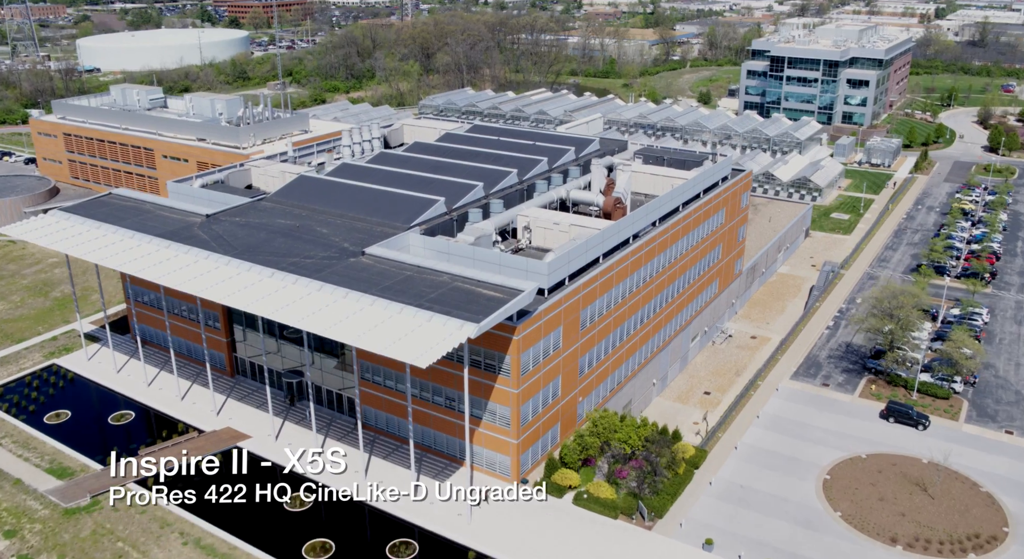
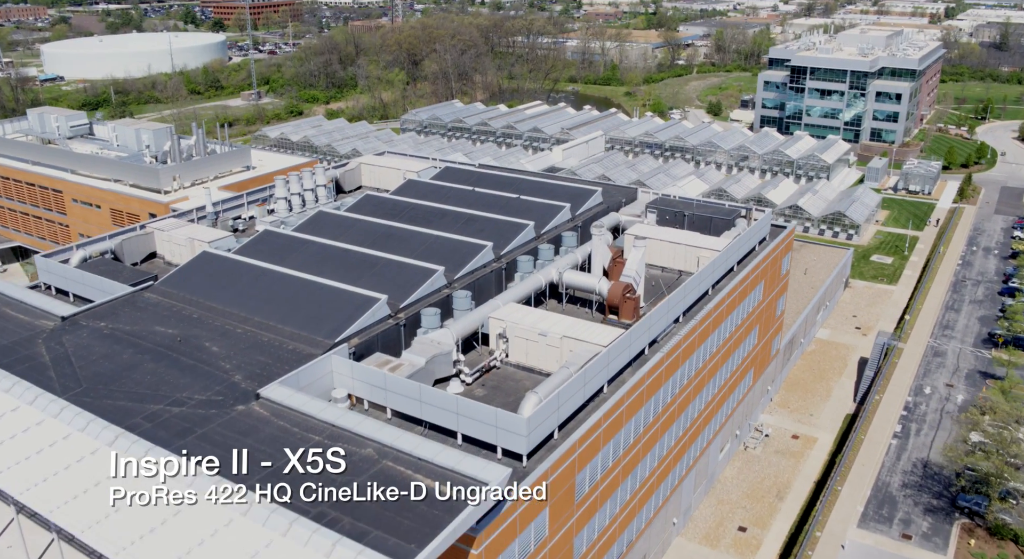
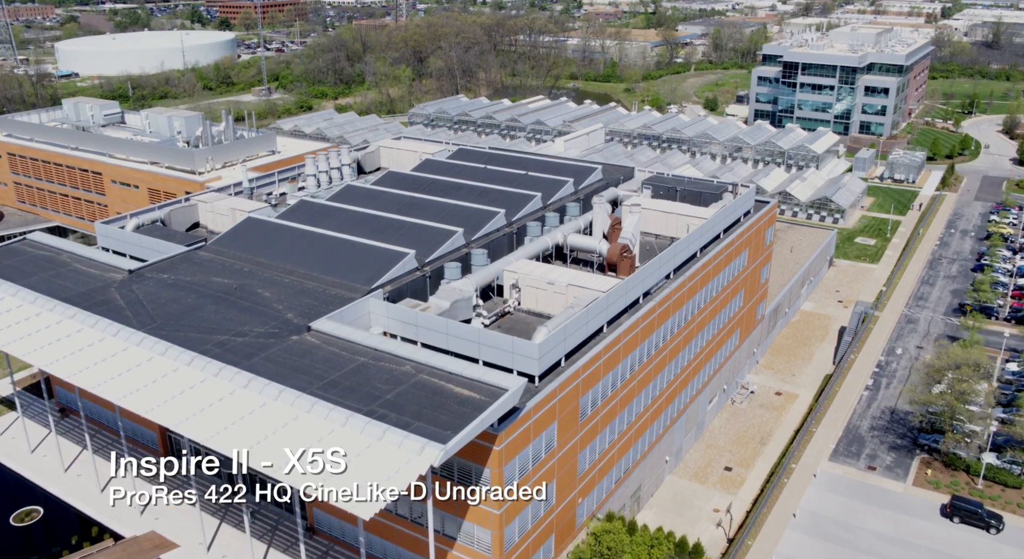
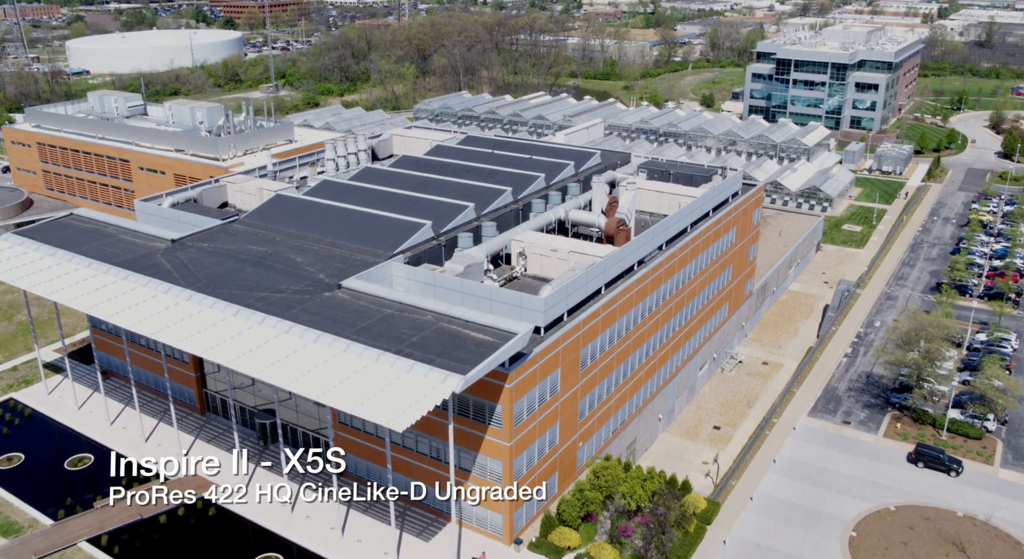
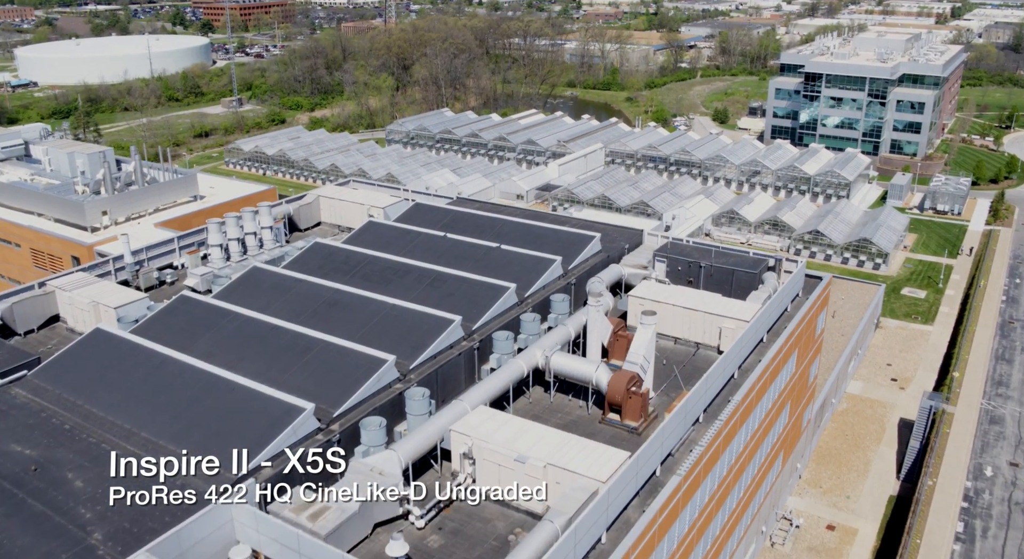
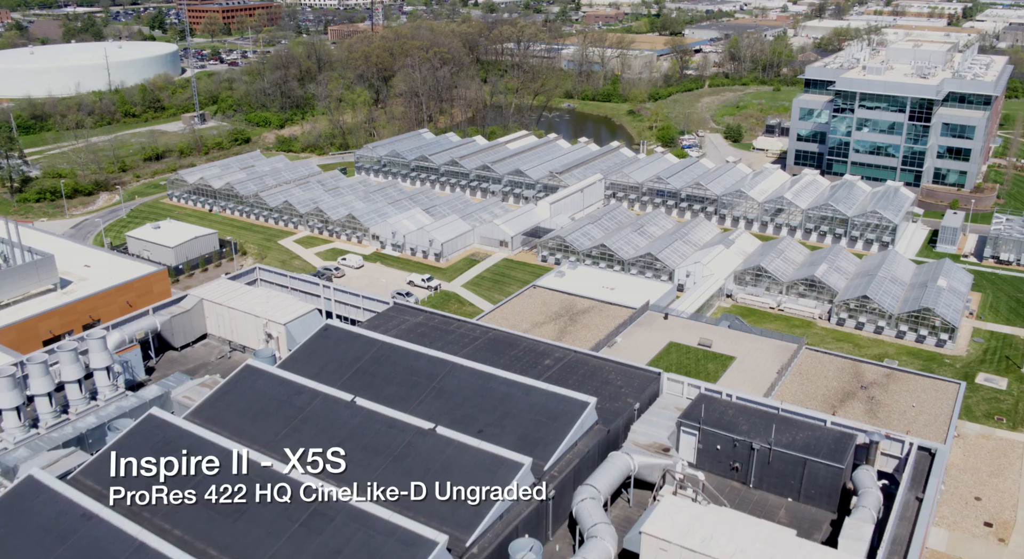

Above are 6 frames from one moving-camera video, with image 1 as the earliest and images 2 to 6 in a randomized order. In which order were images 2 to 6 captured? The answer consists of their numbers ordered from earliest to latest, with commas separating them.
4, 3, 2, 5, 6
